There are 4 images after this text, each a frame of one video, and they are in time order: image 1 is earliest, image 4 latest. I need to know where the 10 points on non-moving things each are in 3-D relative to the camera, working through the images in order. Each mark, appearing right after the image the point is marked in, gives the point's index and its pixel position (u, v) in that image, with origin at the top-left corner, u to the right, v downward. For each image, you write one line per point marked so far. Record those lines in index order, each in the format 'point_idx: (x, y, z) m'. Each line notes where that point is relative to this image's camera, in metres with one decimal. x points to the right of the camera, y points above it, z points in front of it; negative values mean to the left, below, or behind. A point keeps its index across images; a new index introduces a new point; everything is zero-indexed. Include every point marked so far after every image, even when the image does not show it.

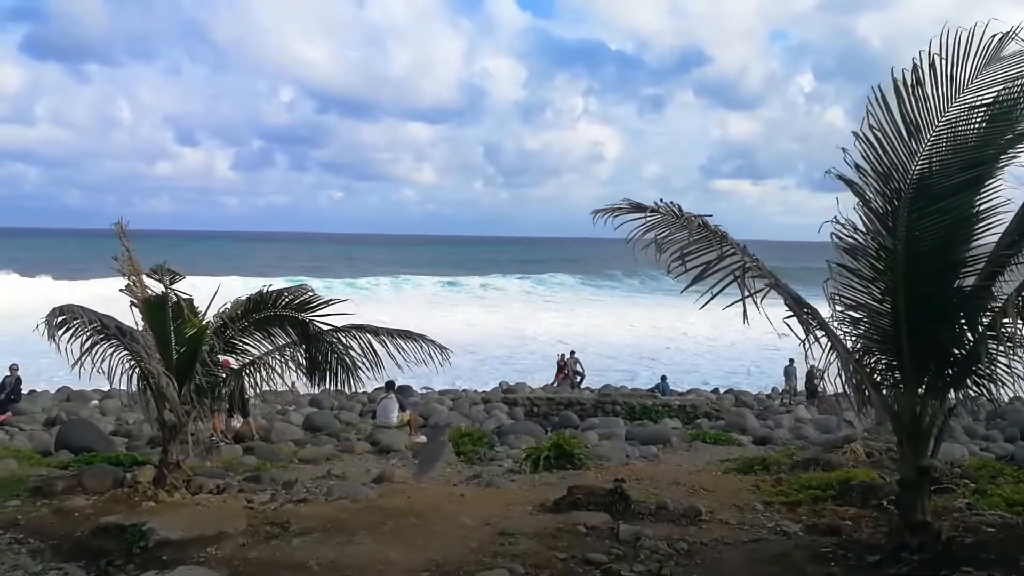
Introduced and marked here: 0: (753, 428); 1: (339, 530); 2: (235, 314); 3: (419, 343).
0: (+4.7, -2.7, +18.2) m
1: (-1.1, -1.5, +5.8) m
2: (-2.4, -0.2, +8.0) m
3: (-0.8, -0.5, +8.2) m
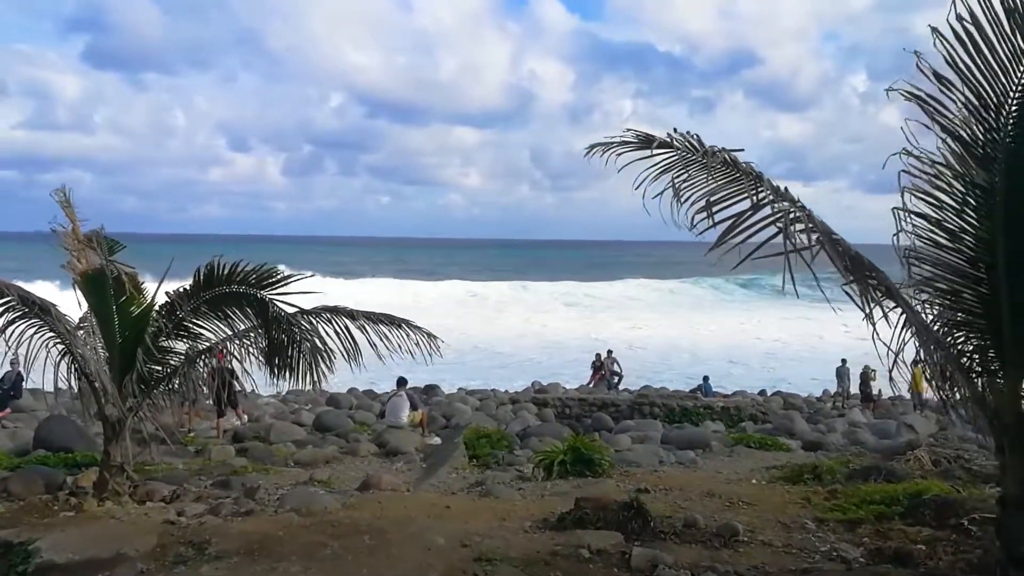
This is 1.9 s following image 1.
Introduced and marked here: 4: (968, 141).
0: (+5.2, -2.6, +16.7) m
1: (-1.2, -1.3, +4.6) m
2: (-2.4, 0.0, +6.8) m
3: (-0.8, -0.3, +6.9) m
4: (+2.1, +0.7, +4.3) m
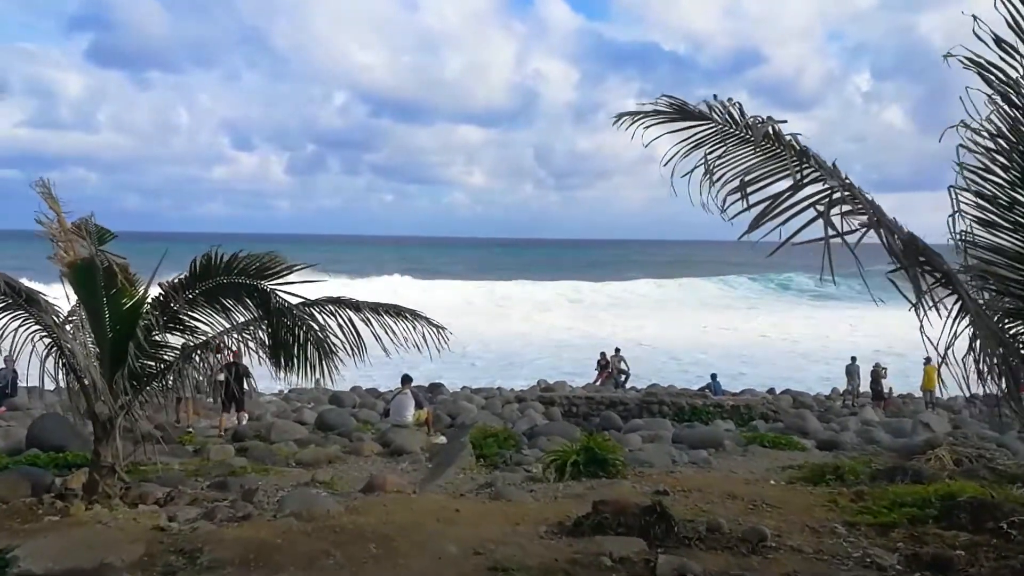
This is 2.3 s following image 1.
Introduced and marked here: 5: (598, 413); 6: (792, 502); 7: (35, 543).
0: (+5.3, -2.5, +16.3) m
1: (-1.1, -1.2, +4.2) m
2: (-2.3, 0.0, +6.5) m
3: (-0.7, -0.2, +6.6) m
4: (+2.1, +0.7, +3.9) m
5: (+1.7, -2.5, +19.1) m
6: (+2.1, -1.6, +7.0) m
7: (-2.3, -1.2, +4.6) m
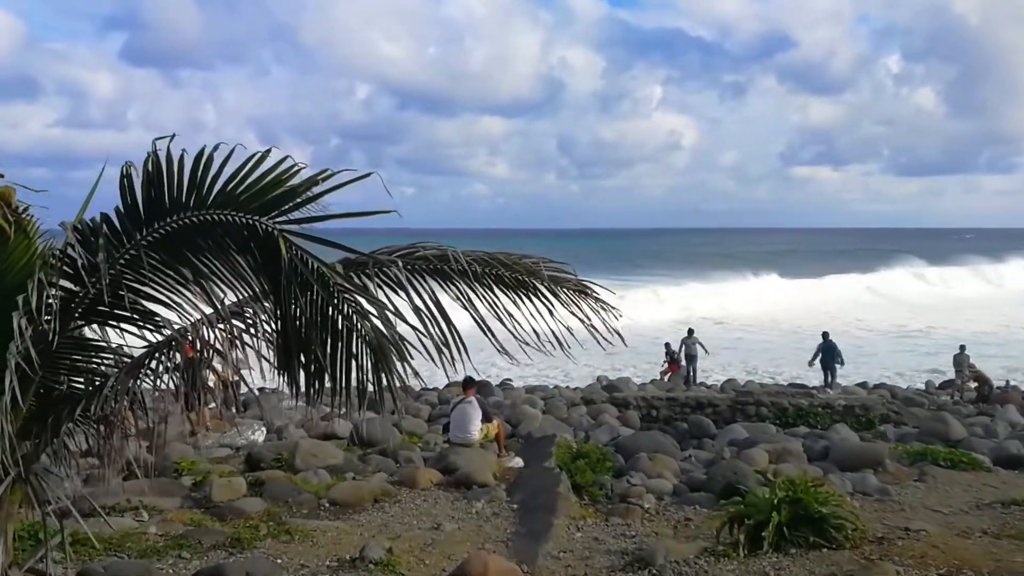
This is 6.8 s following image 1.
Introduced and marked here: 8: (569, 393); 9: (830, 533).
0: (+6.4, -2.1, +13.2) m
1: (-0.3, -1.1, +1.2) m
2: (-1.4, +0.2, +3.5) m
3: (+0.1, 0.0, +3.5) m
4: (+2.9, +0.9, +0.8) m
5: (+2.9, -2.2, +16.0) m
6: (+3.0, -1.4, +3.9) m
7: (-1.5, -1.1, +1.6) m
8: (+1.1, -2.0, +17.8) m
9: (+1.8, -1.3, +5.2) m
